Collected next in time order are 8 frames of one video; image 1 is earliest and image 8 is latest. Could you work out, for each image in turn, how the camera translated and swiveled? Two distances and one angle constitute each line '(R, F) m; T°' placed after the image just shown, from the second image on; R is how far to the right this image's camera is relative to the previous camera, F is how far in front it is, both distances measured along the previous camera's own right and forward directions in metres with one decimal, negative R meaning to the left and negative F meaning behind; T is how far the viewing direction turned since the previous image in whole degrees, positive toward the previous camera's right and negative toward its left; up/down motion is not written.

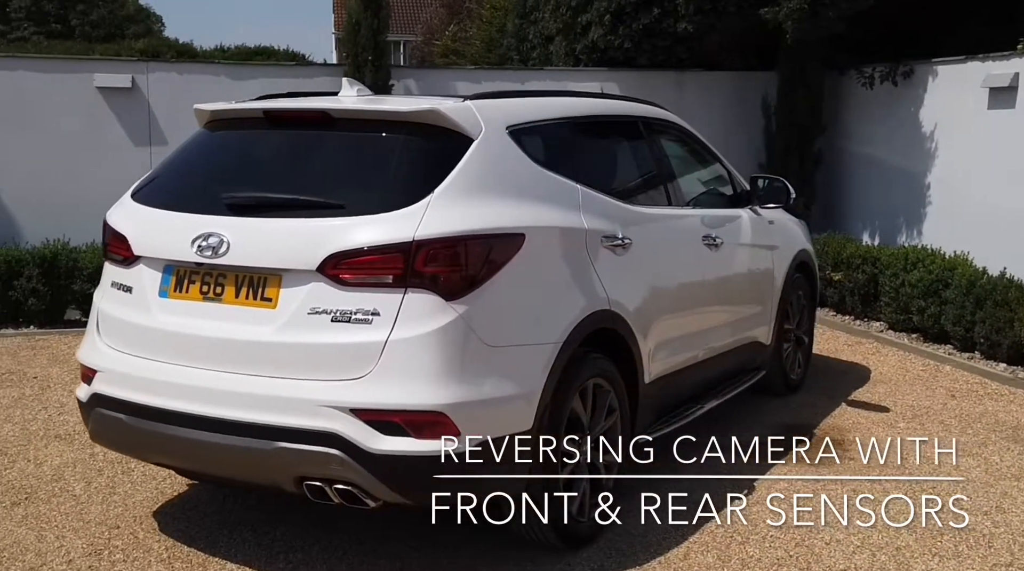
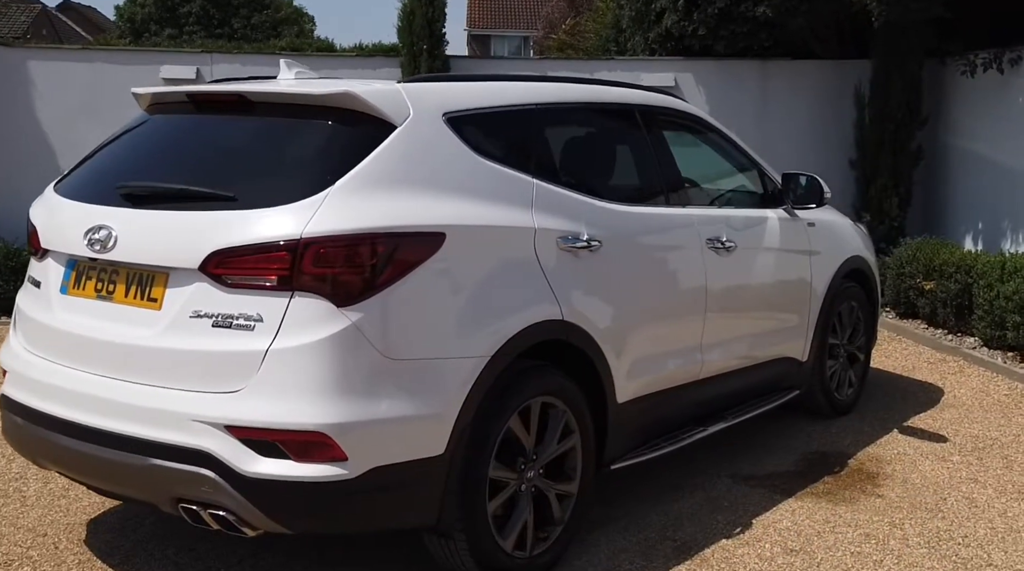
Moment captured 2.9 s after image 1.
(+0.7, +0.5) m; -8°
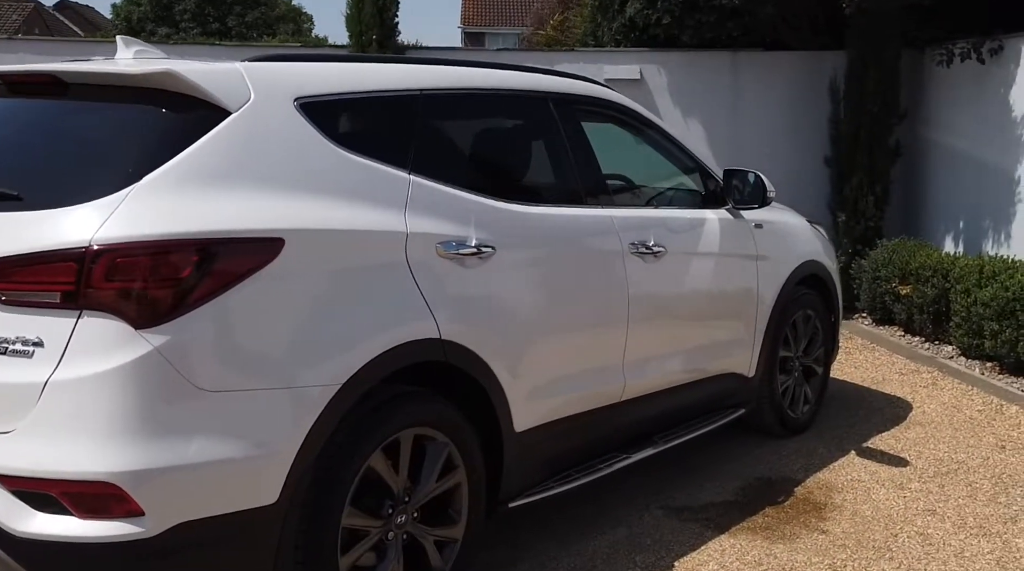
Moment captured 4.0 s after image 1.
(+0.4, +0.5) m; 0°
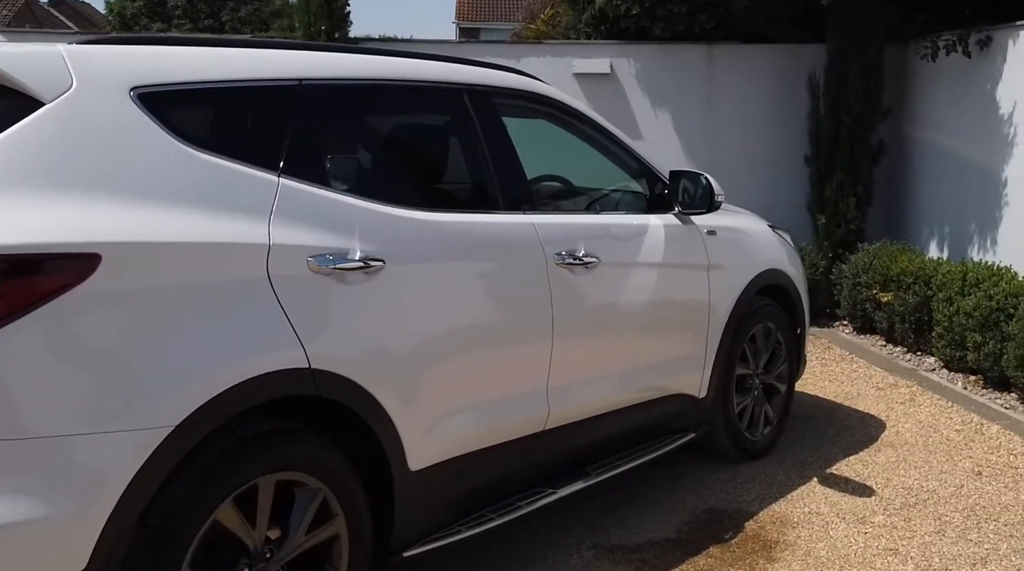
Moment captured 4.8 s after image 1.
(+0.3, +0.5) m; 0°
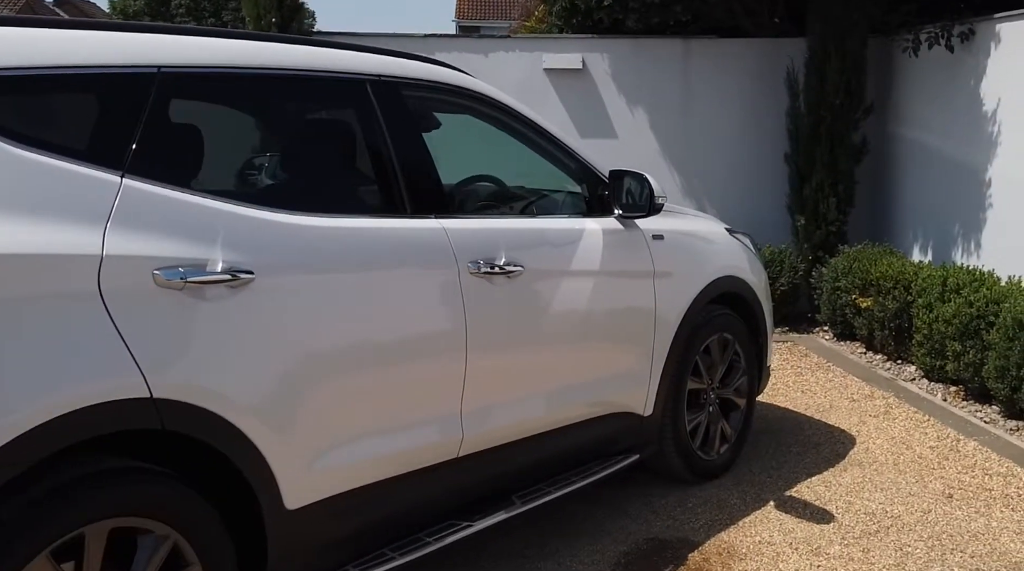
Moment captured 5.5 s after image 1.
(+0.3, +0.4) m; 0°
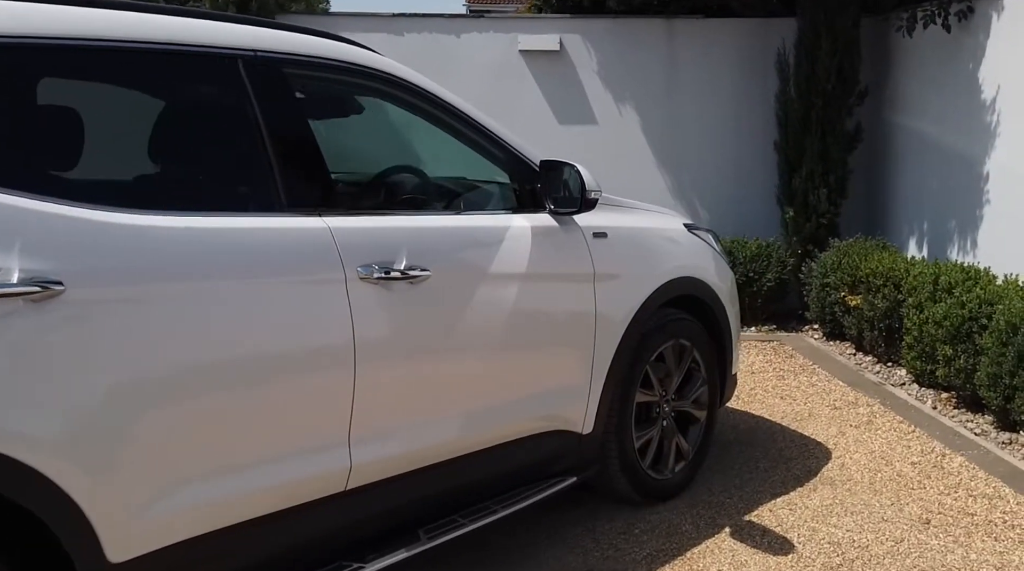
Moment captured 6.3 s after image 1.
(+0.3, +0.4) m; -1°
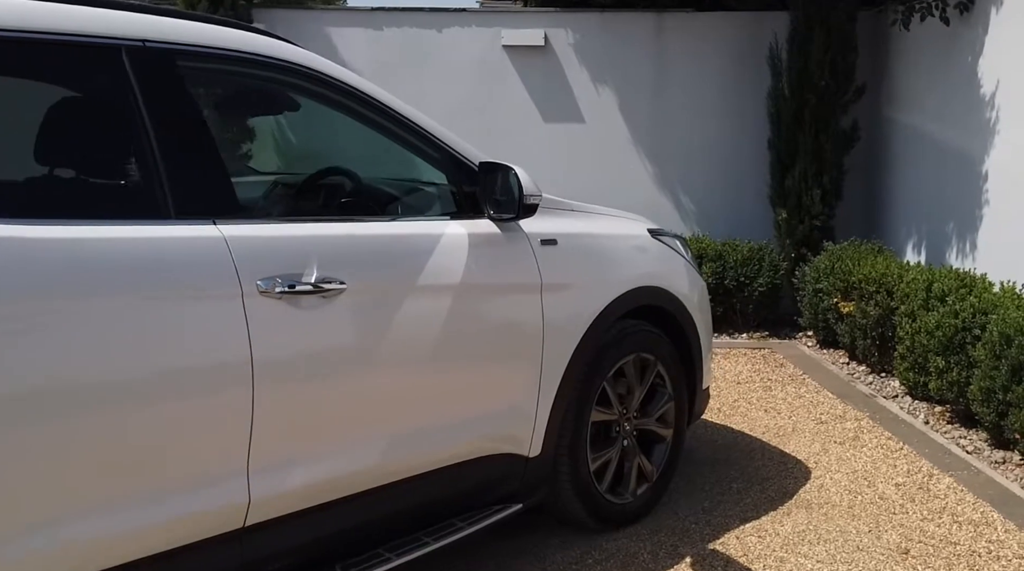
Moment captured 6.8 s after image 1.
(+0.3, +0.3) m; -1°
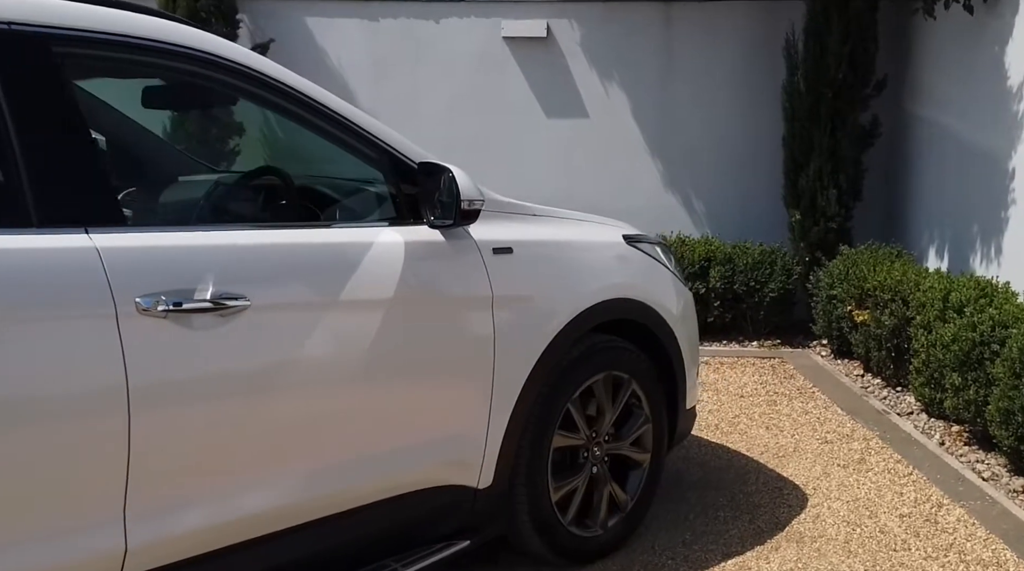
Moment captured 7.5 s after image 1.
(+0.3, +0.4) m; -2°
